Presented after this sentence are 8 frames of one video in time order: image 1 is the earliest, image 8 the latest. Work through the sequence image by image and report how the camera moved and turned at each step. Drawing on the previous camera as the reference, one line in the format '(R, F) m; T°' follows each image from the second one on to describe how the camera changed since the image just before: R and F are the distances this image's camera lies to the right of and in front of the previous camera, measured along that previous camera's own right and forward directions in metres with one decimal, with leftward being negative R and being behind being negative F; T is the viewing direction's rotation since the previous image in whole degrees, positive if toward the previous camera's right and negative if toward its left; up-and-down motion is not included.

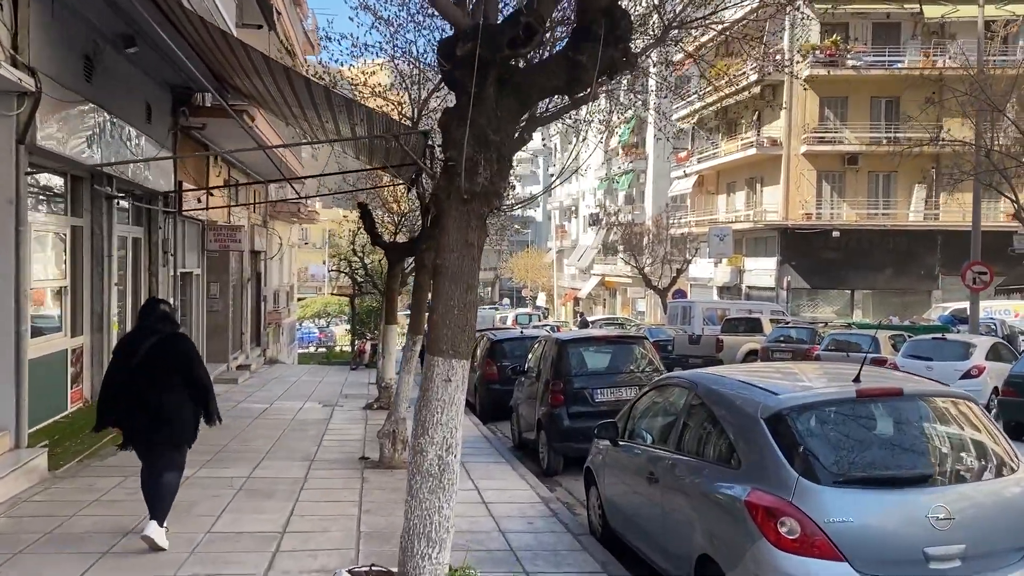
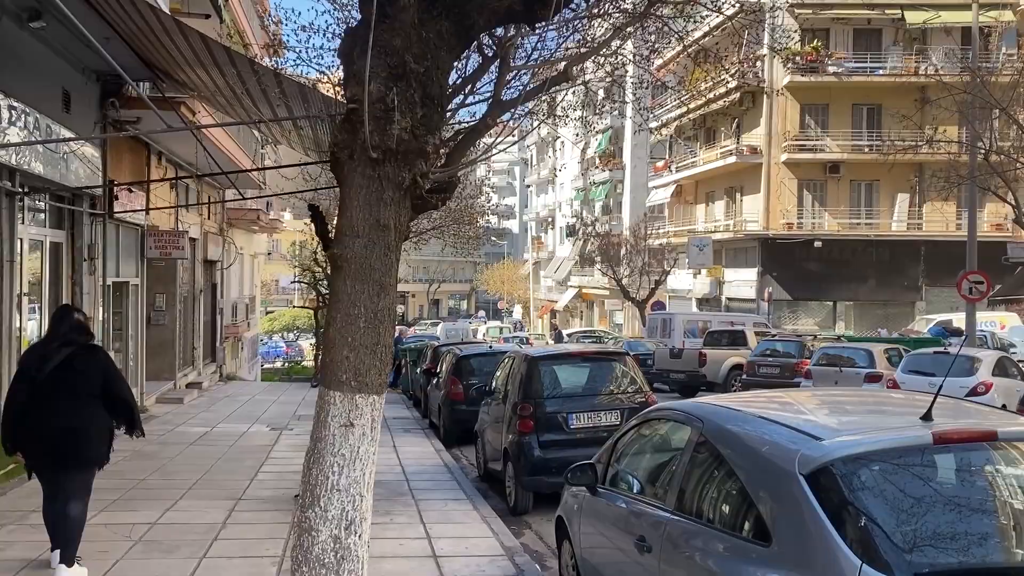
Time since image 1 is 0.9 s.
(+0.1, +1.2) m; +1°
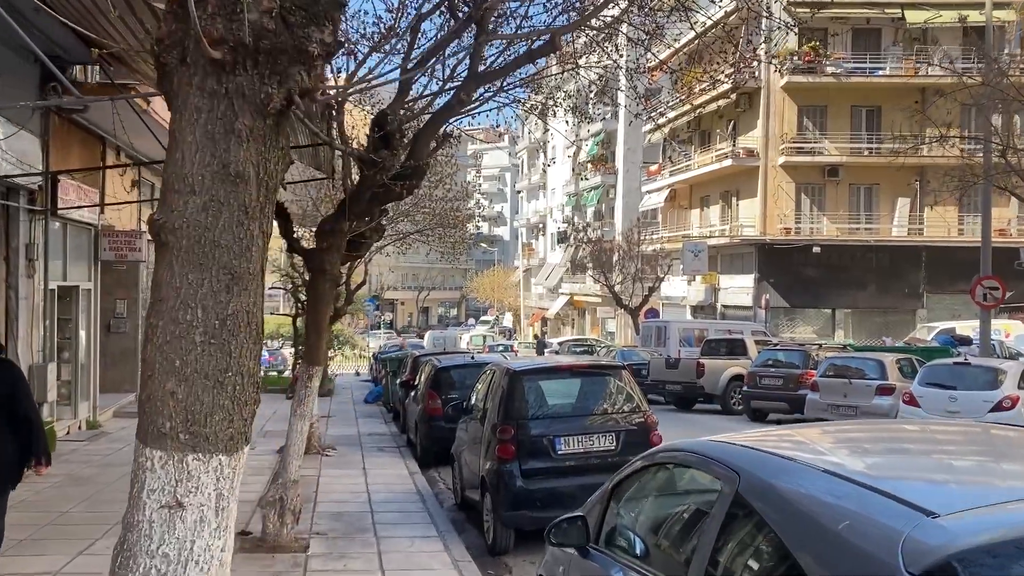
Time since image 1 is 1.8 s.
(+0.1, +1.1) m; +1°
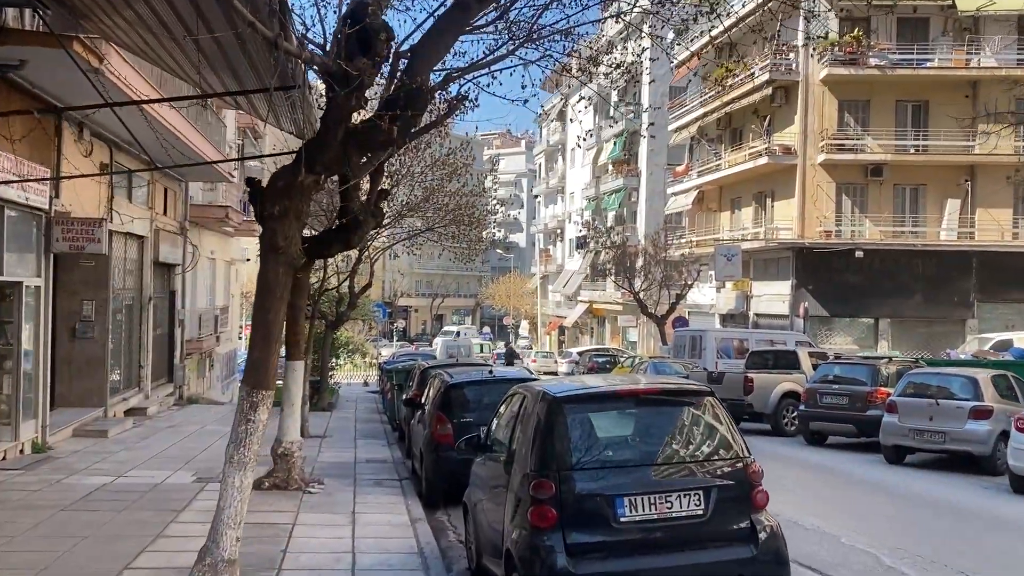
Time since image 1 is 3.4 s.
(-0.1, +2.1) m; -1°
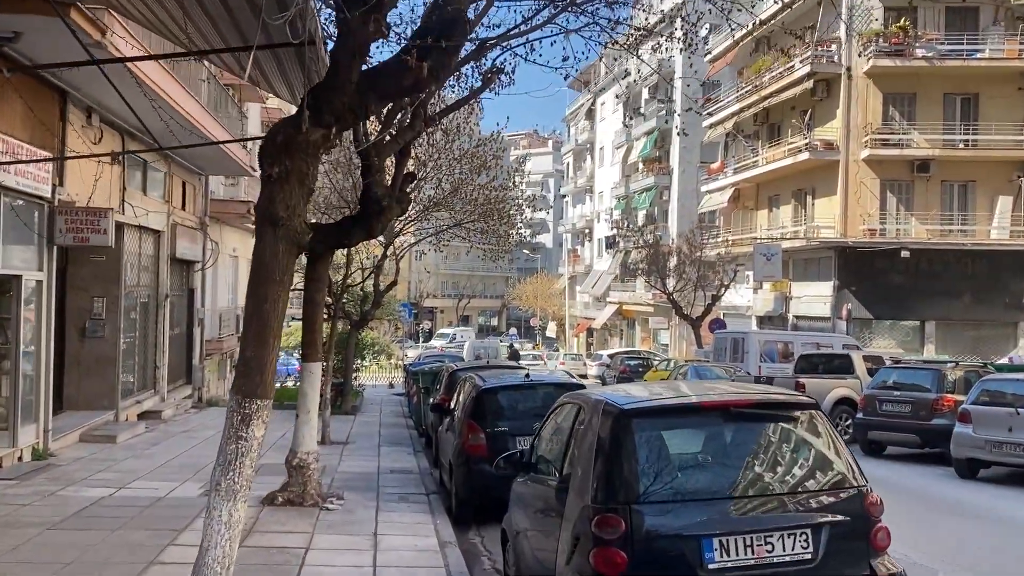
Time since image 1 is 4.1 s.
(-0.1, +1.0) m; -2°
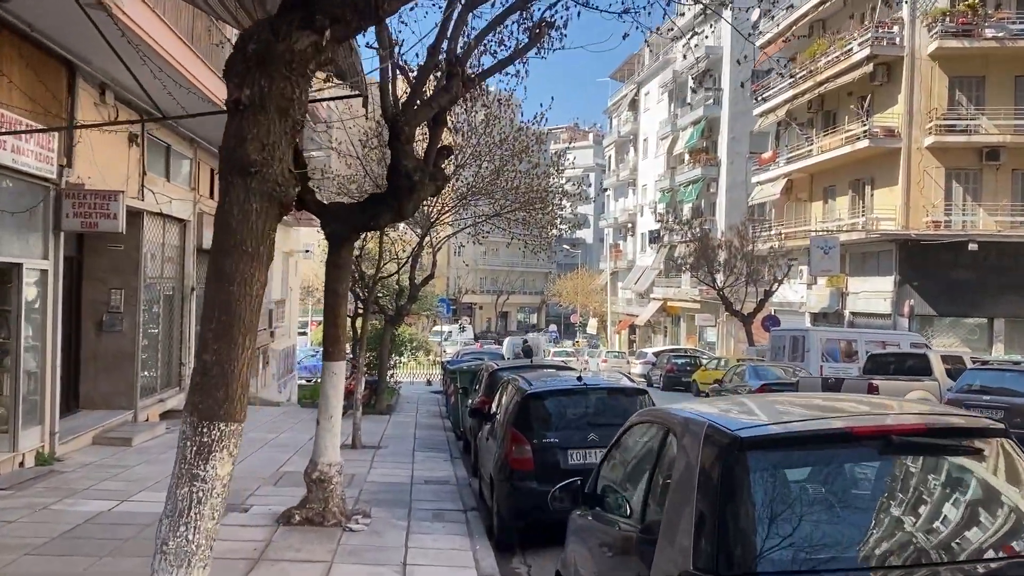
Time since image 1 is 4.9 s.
(-0.1, +1.1) m; -3°
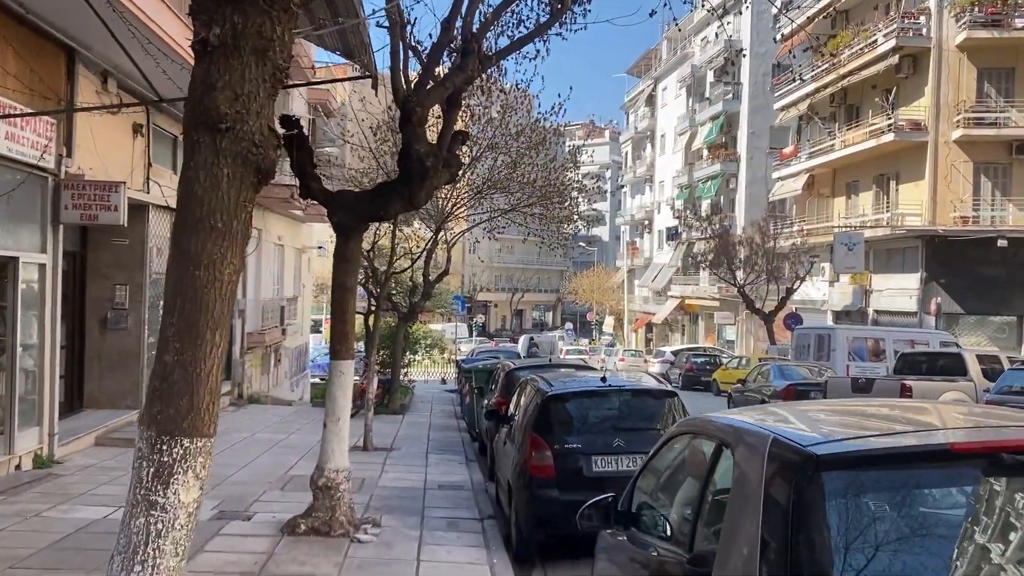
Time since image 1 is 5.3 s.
(0.0, +0.5) m; -1°
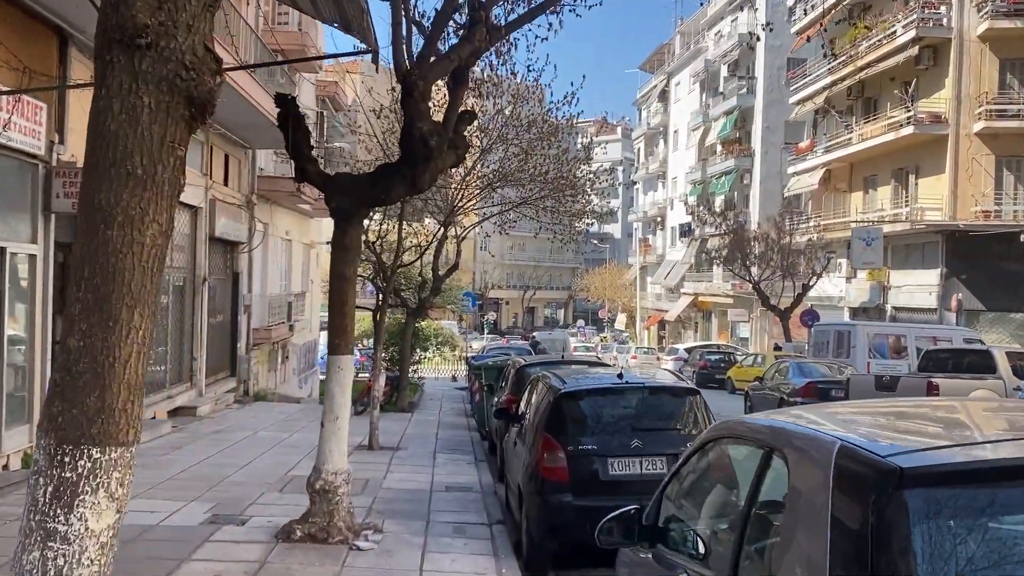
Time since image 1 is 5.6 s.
(0.0, +0.4) m; -1°
